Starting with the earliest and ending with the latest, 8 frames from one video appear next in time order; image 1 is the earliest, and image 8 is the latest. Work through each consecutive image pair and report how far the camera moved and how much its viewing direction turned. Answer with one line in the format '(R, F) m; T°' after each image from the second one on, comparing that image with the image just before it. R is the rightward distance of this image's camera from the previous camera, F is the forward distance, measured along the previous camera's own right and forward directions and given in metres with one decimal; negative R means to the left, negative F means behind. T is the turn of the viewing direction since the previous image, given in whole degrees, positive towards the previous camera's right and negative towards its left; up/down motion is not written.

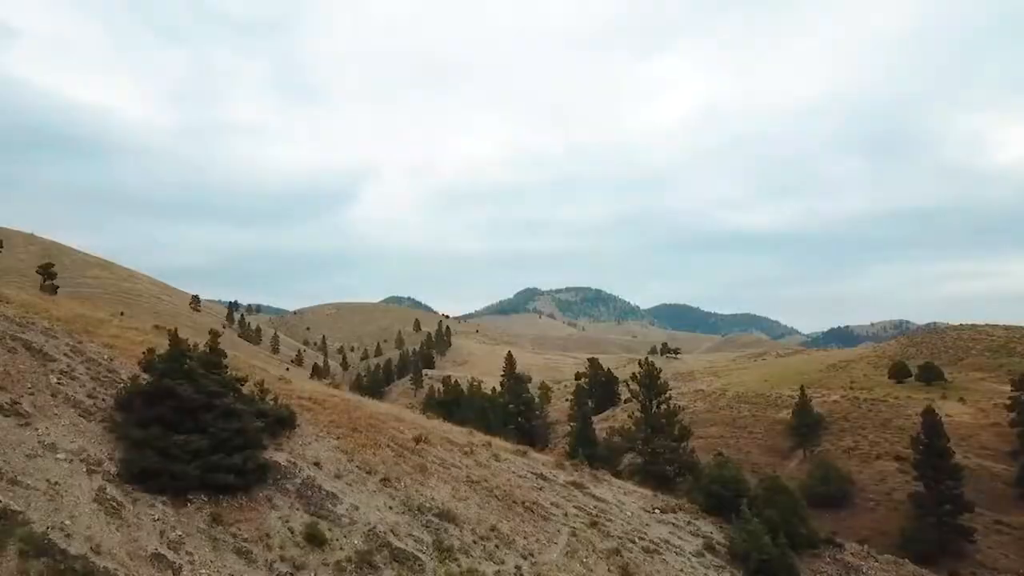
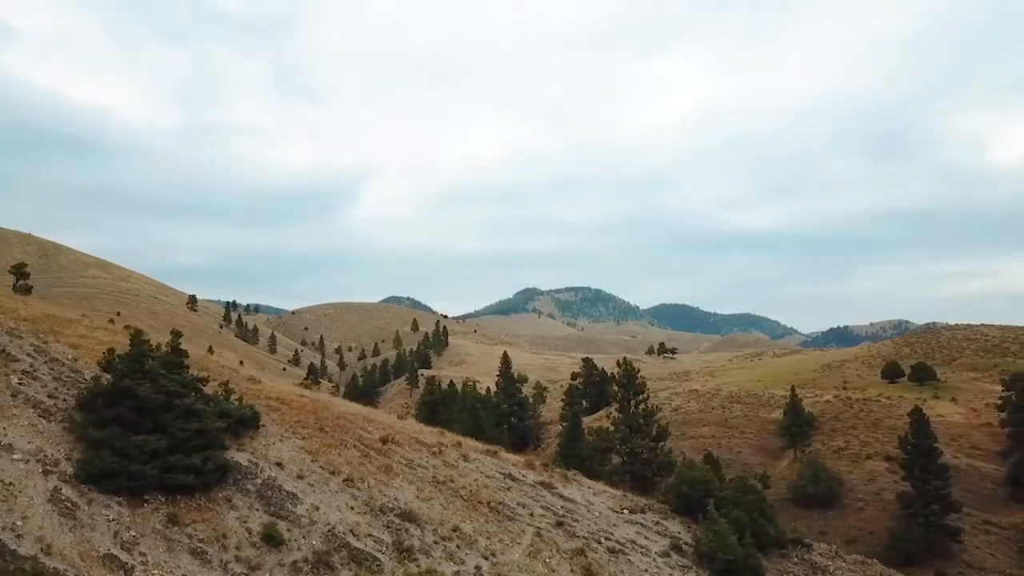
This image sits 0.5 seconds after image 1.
(+0.9, 0.0) m; 0°
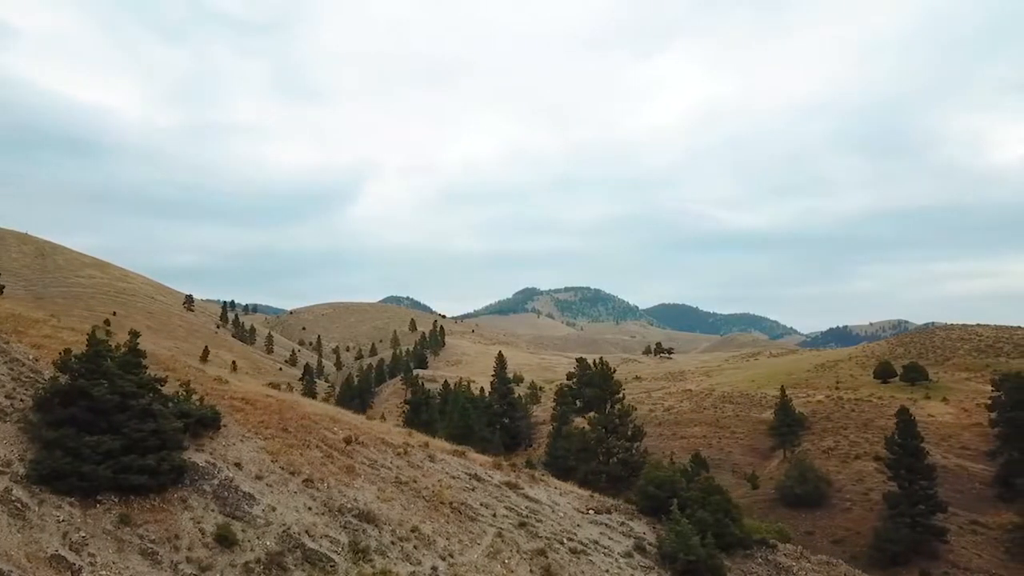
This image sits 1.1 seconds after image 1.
(+1.0, 0.0) m; 0°
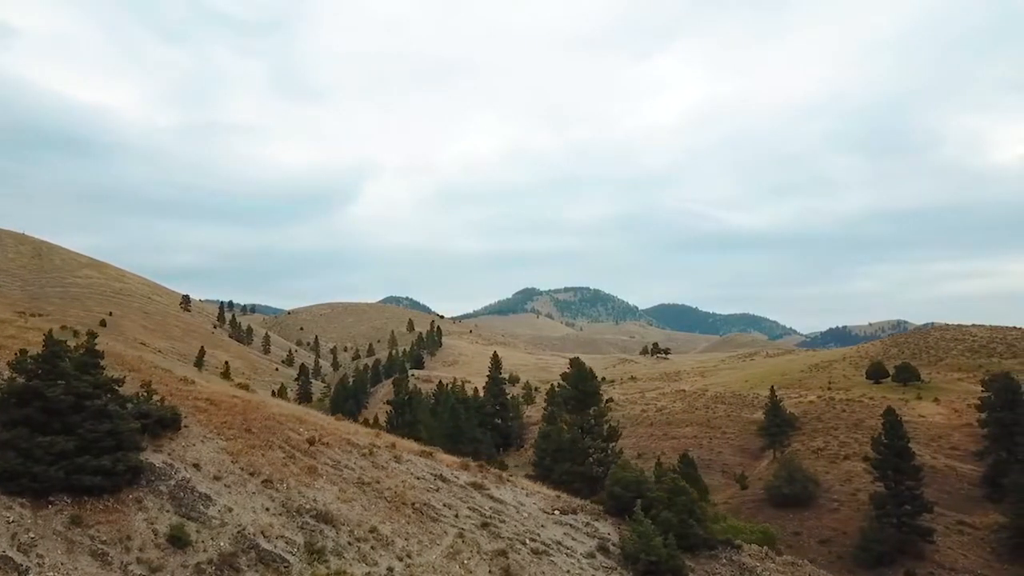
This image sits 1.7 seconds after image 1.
(+1.0, 0.0) m; 0°
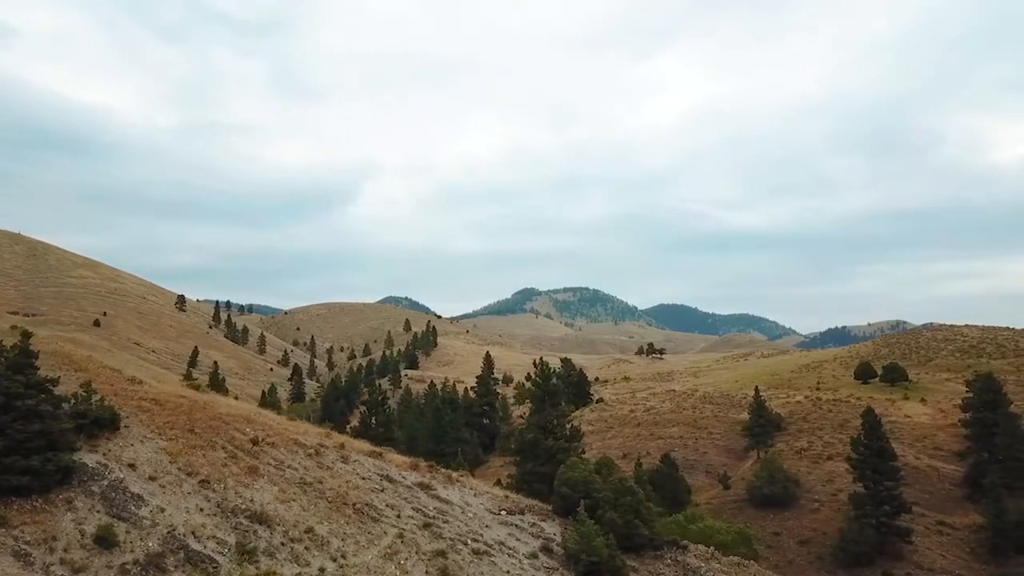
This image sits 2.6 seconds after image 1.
(+1.5, 0.0) m; 0°
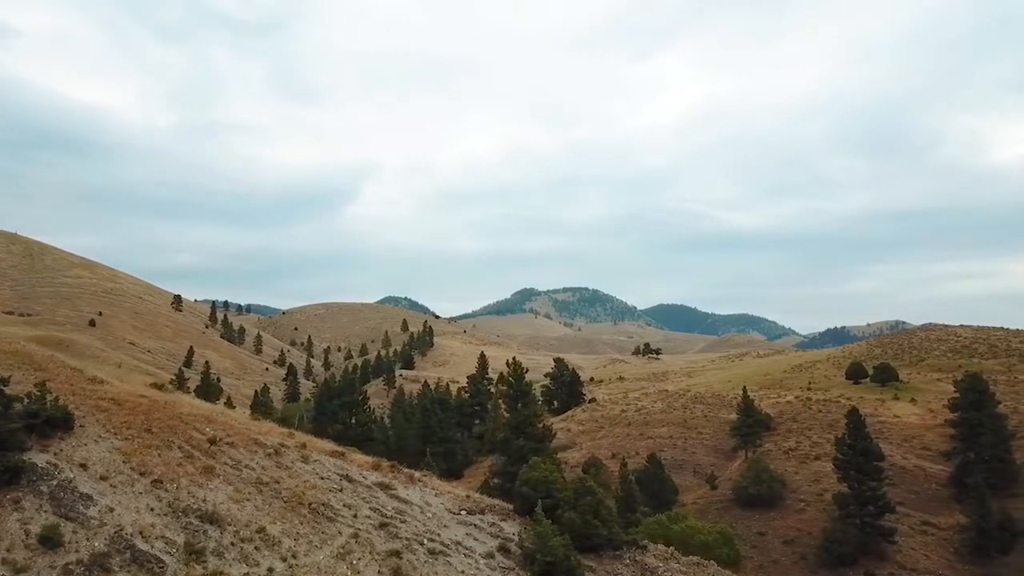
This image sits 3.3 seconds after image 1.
(+1.2, 0.0) m; 0°
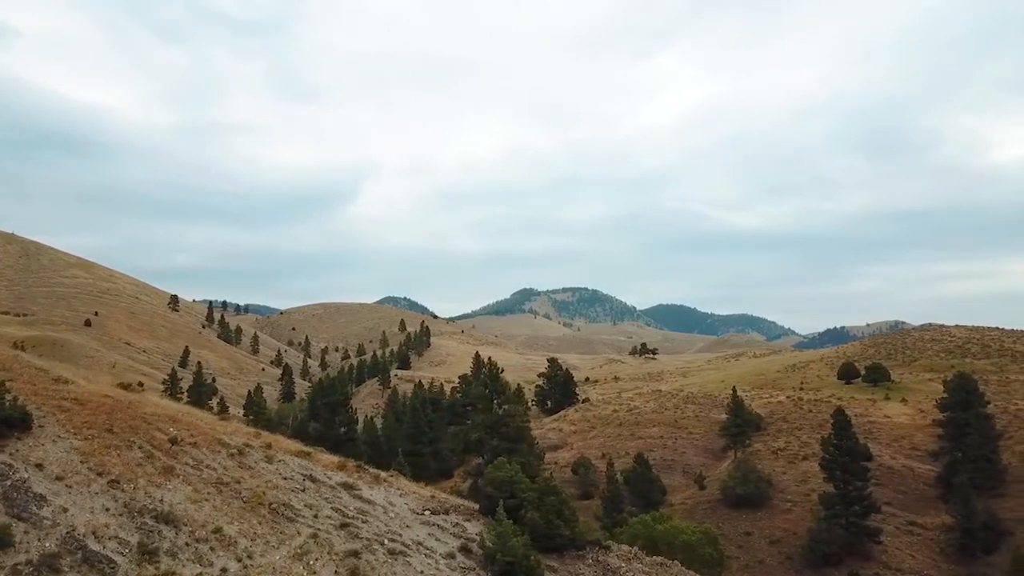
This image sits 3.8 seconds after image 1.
(+1.0, 0.0) m; 0°
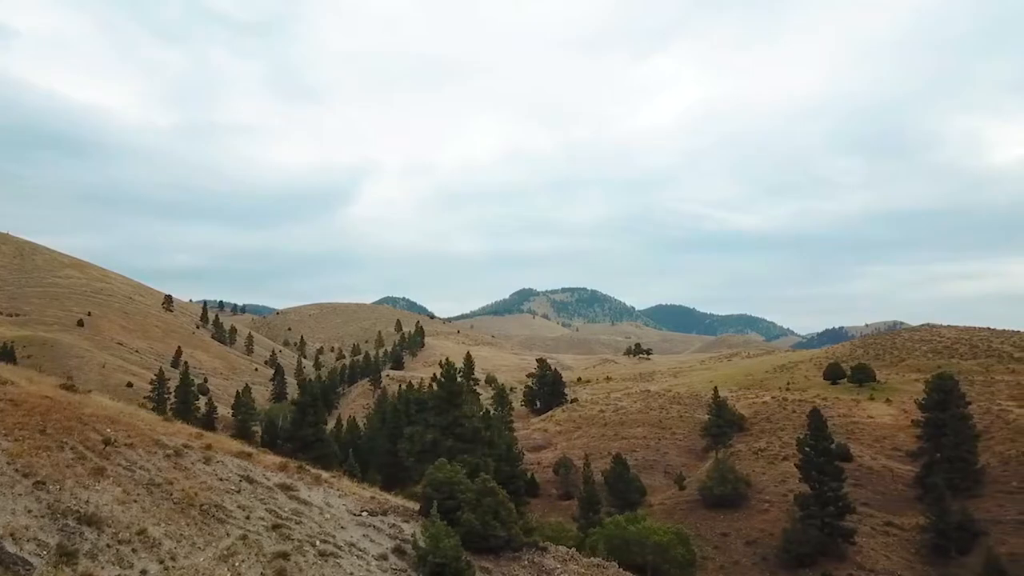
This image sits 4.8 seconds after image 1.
(+1.8, 0.0) m; 0°
